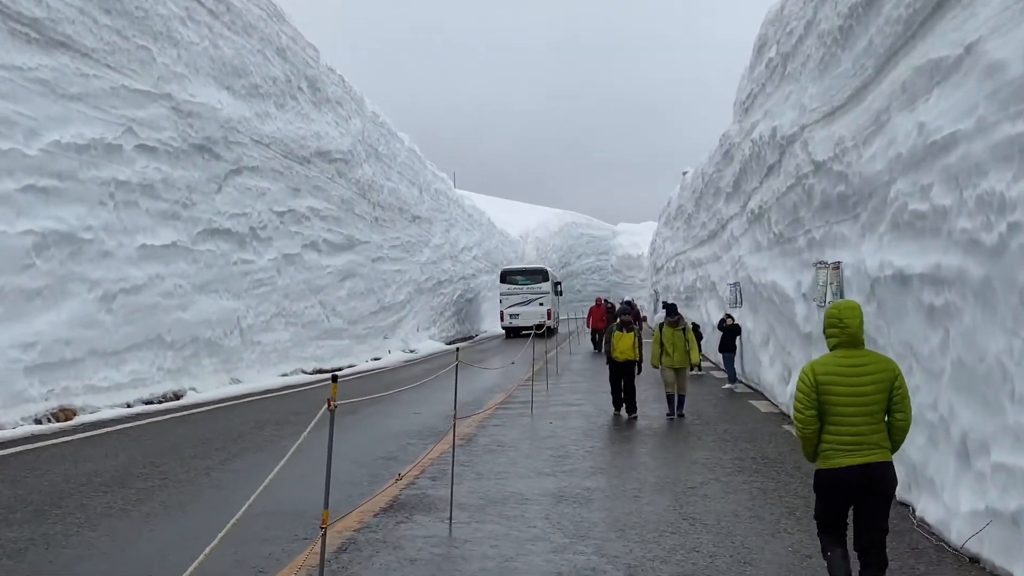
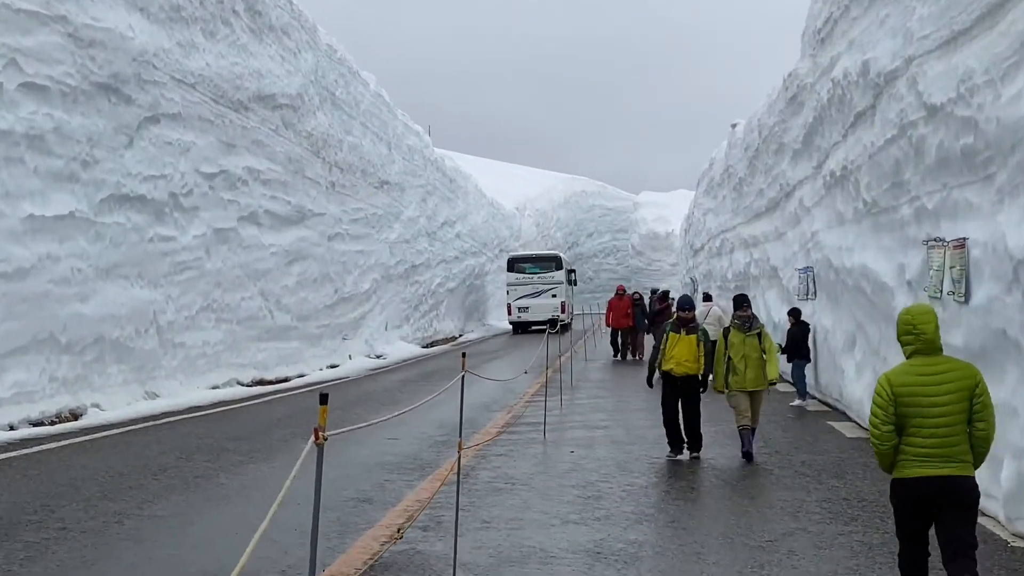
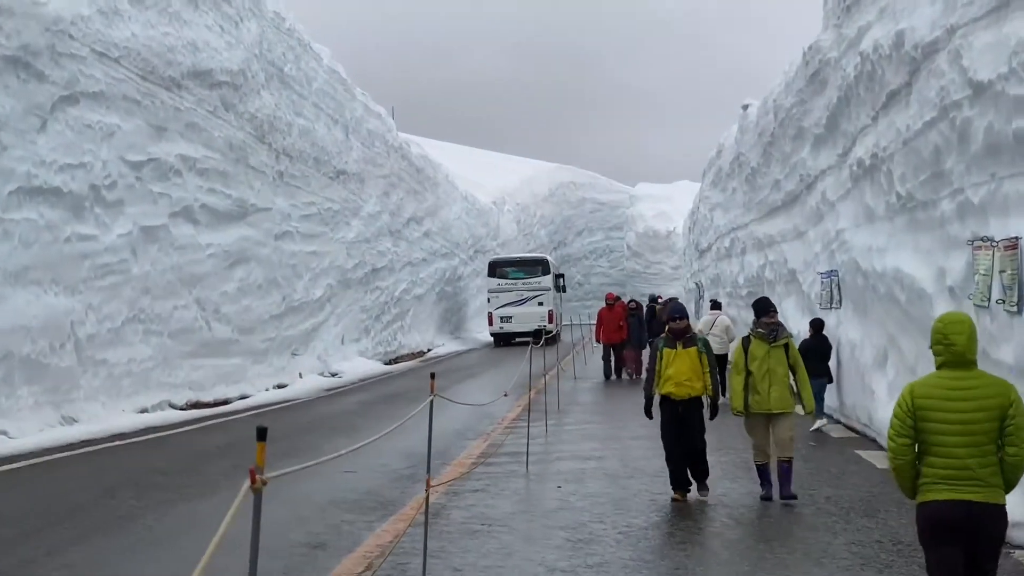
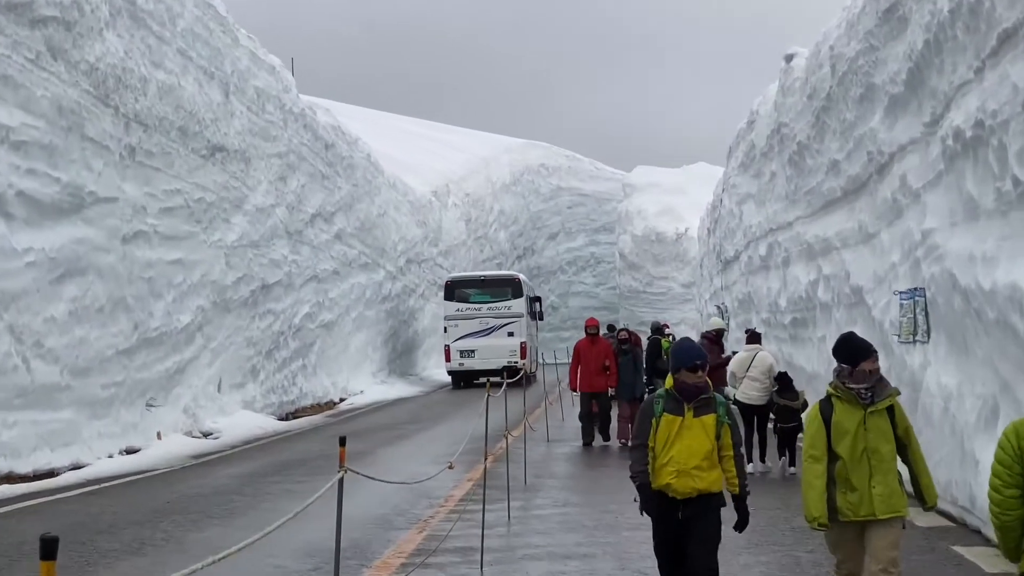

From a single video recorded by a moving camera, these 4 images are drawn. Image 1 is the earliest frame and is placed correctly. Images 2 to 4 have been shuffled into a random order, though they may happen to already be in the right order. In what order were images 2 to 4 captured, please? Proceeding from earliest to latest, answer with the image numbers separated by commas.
2, 3, 4
